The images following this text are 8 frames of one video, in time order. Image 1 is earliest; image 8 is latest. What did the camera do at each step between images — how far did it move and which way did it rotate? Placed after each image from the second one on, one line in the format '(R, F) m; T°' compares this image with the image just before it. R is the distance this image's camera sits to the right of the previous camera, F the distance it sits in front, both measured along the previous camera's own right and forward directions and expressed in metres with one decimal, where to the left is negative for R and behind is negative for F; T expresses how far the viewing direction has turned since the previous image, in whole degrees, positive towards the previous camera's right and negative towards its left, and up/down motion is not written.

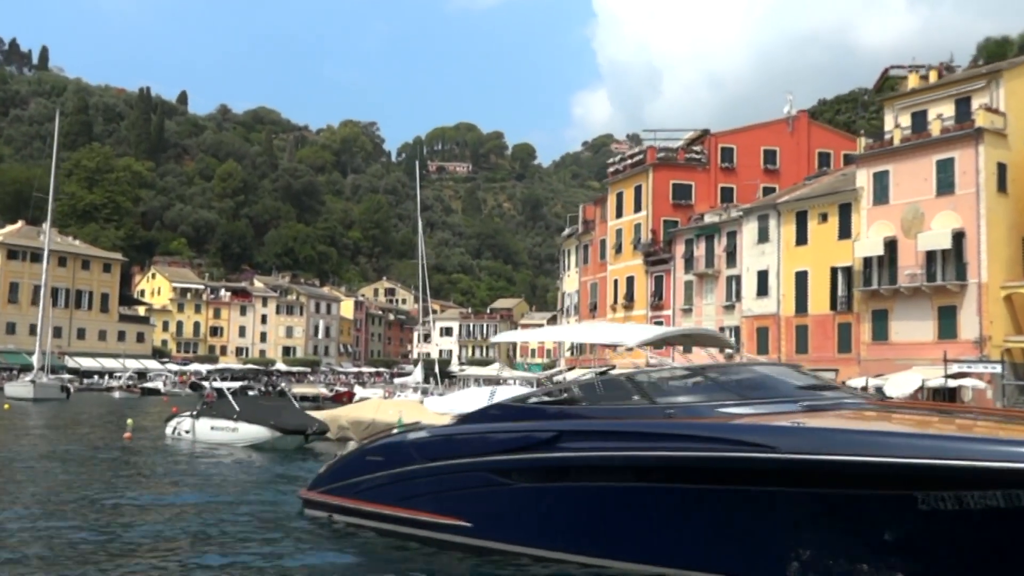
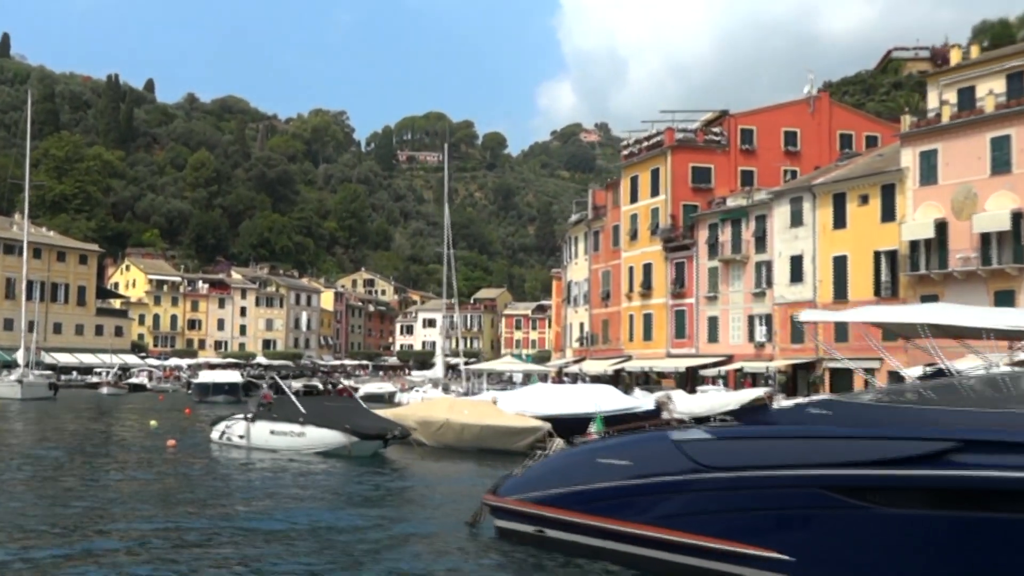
(-2.9, +2.9) m; +2°
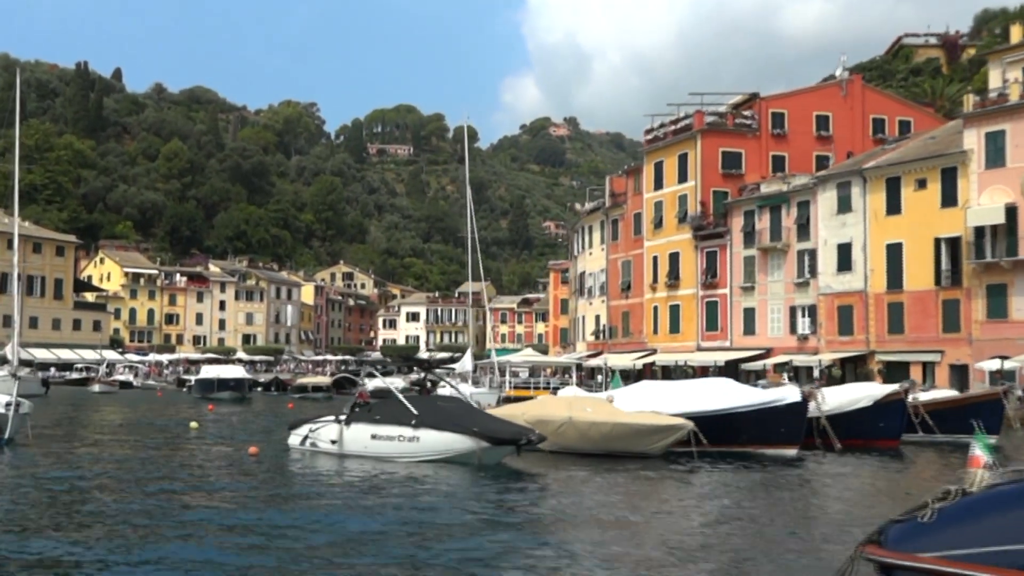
(-3.4, +3.2) m; +2°
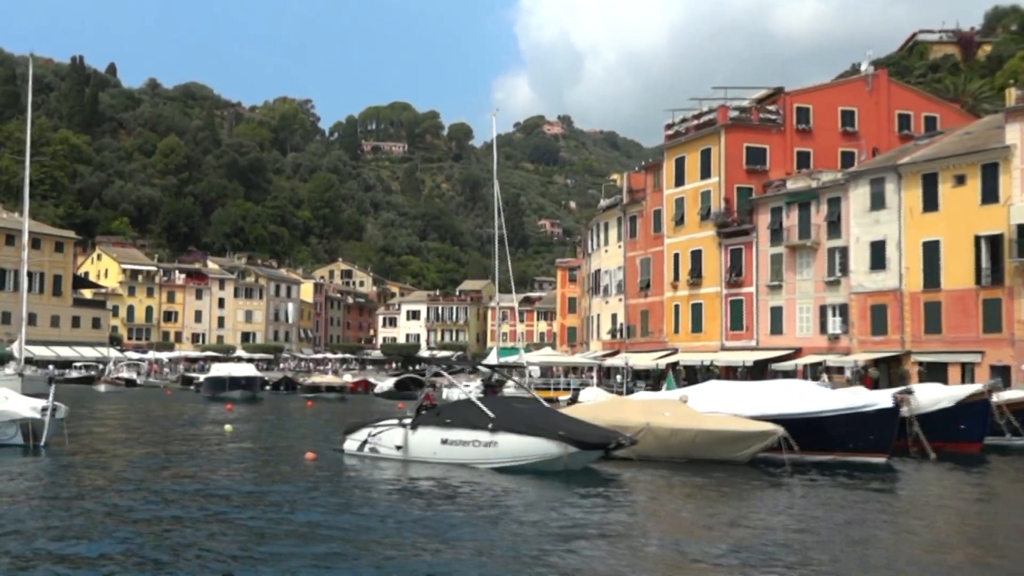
(-1.6, +1.4) m; +1°
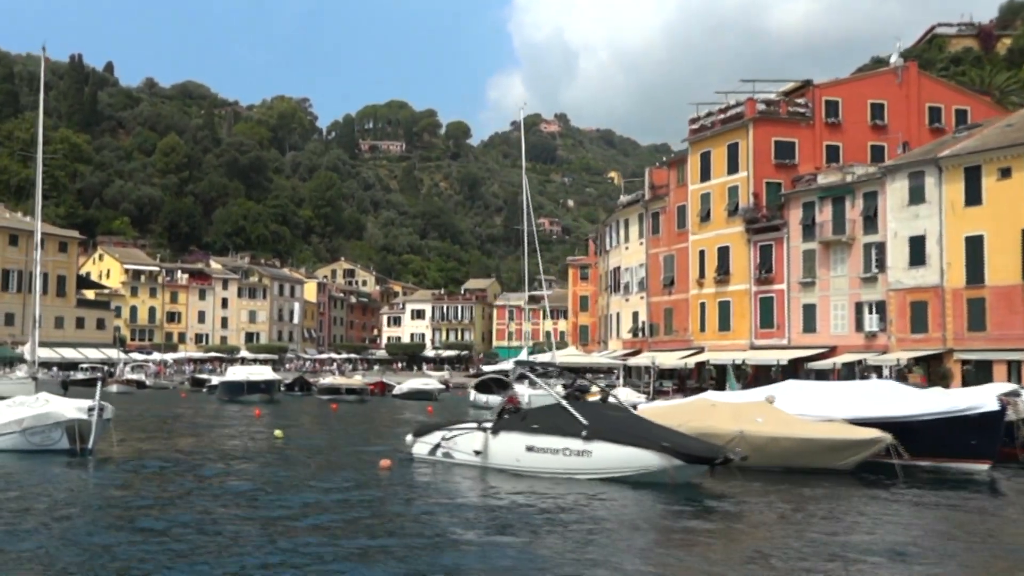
(-1.6, +1.4) m; 0°
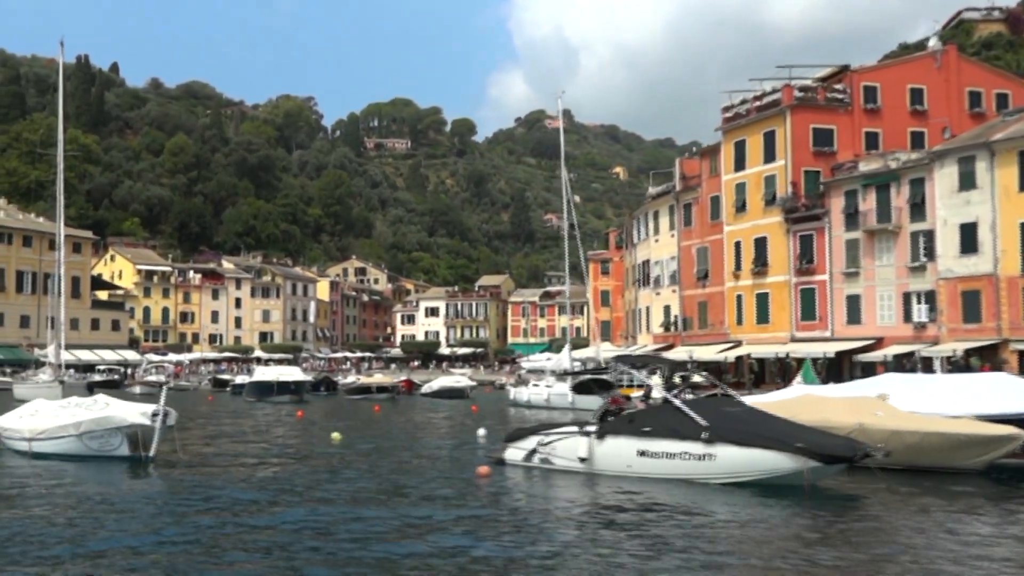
(-1.6, +1.4) m; 0°
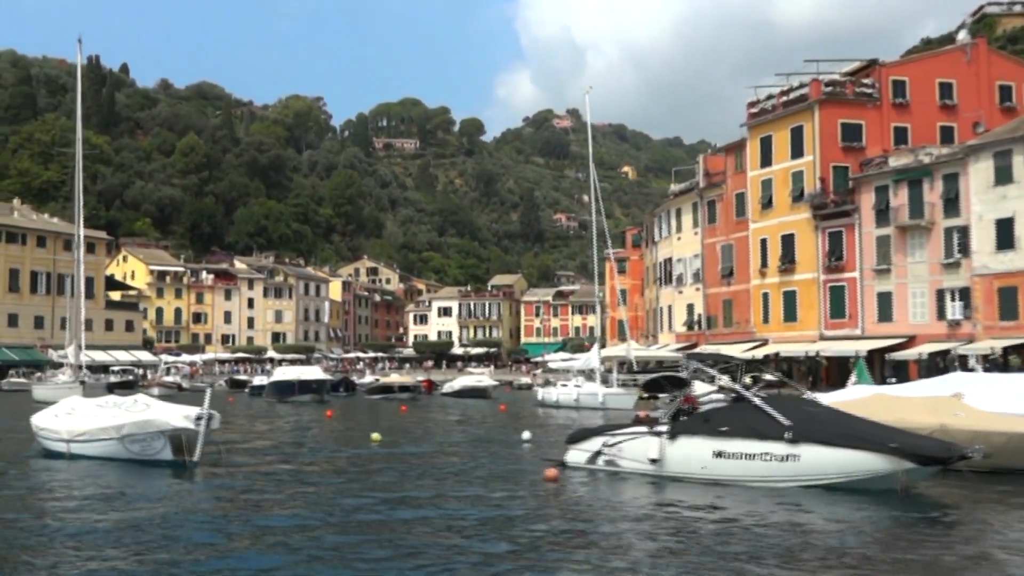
(-0.9, +0.8) m; 0°
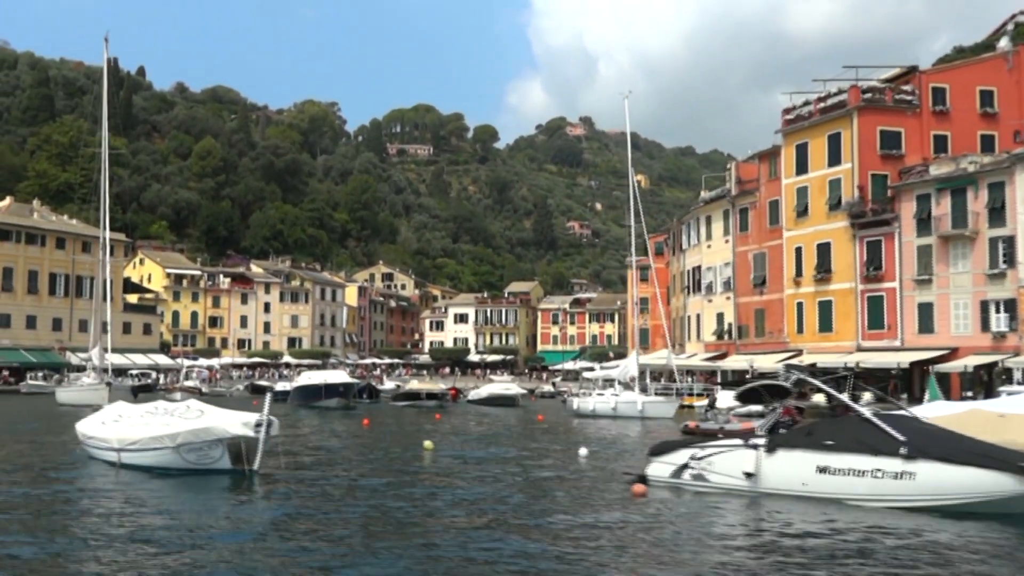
(-1.1, +0.9) m; 0°
